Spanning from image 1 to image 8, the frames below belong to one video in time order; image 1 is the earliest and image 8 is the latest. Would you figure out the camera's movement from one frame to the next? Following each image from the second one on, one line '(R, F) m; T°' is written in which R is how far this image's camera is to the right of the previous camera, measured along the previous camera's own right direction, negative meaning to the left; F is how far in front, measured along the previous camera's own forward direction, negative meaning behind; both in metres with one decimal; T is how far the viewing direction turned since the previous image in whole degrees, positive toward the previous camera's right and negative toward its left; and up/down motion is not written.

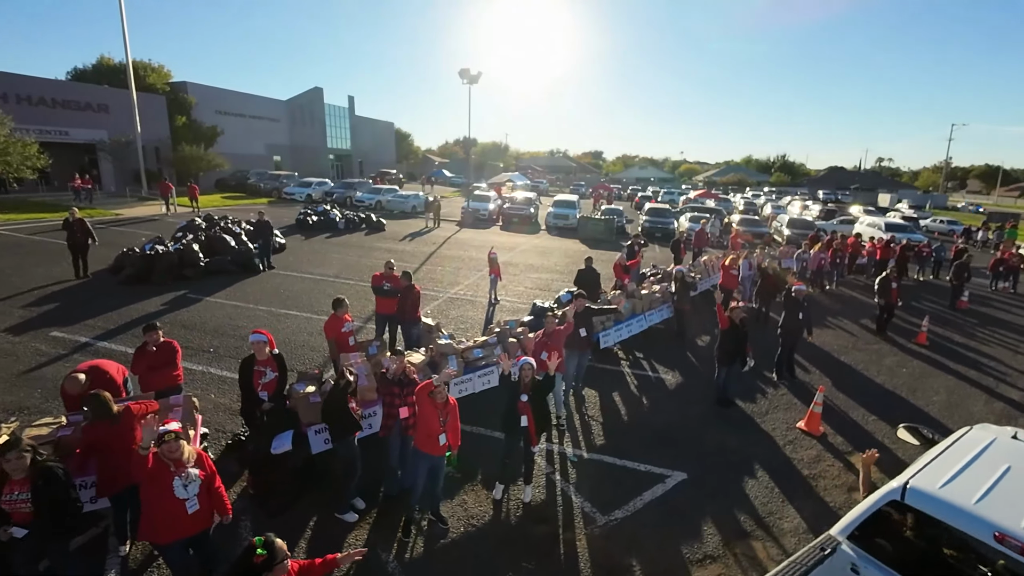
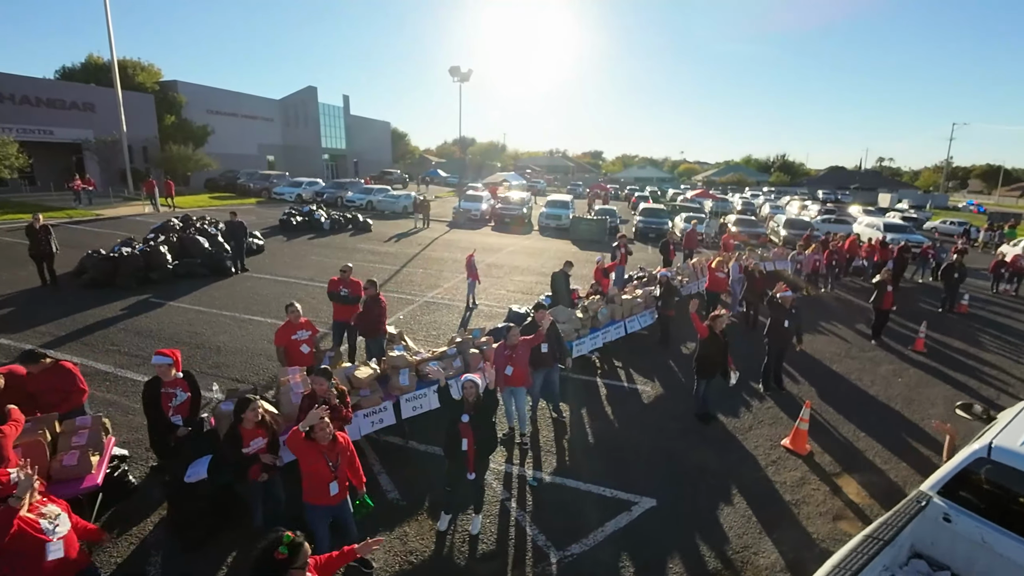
(+0.7, +0.5) m; 0°
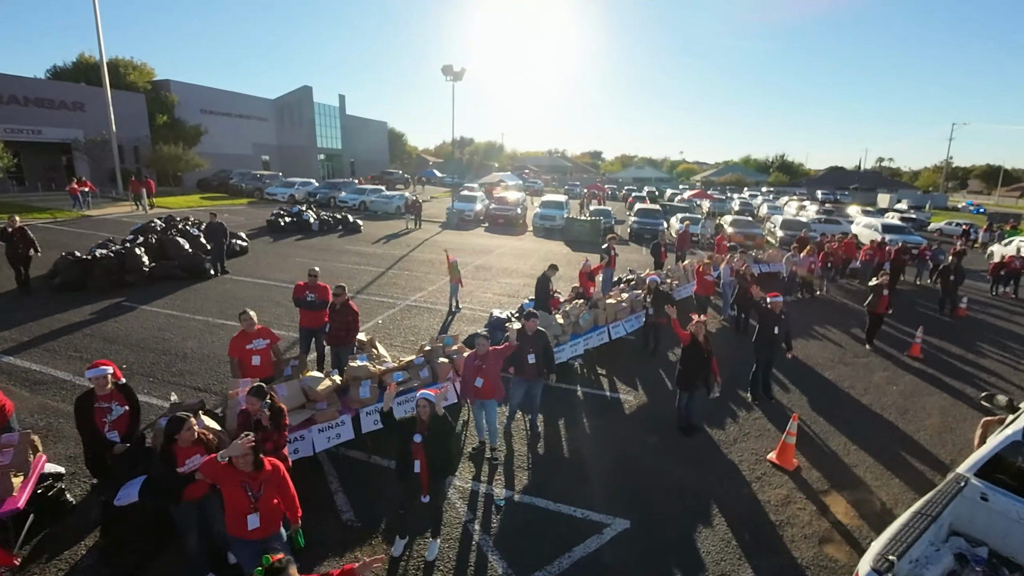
(+0.5, +0.4) m; 0°
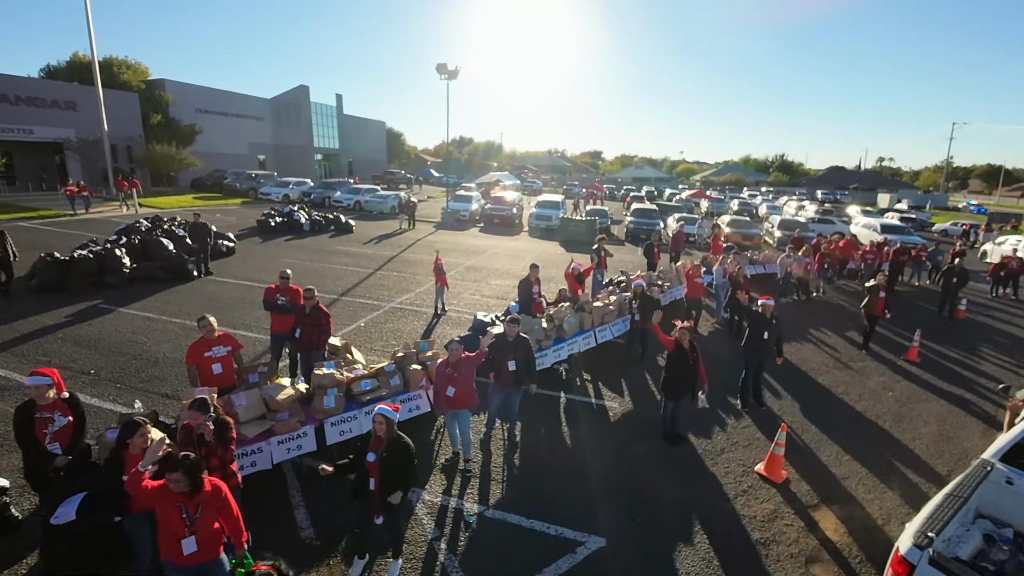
(+0.4, +0.3) m; 0°
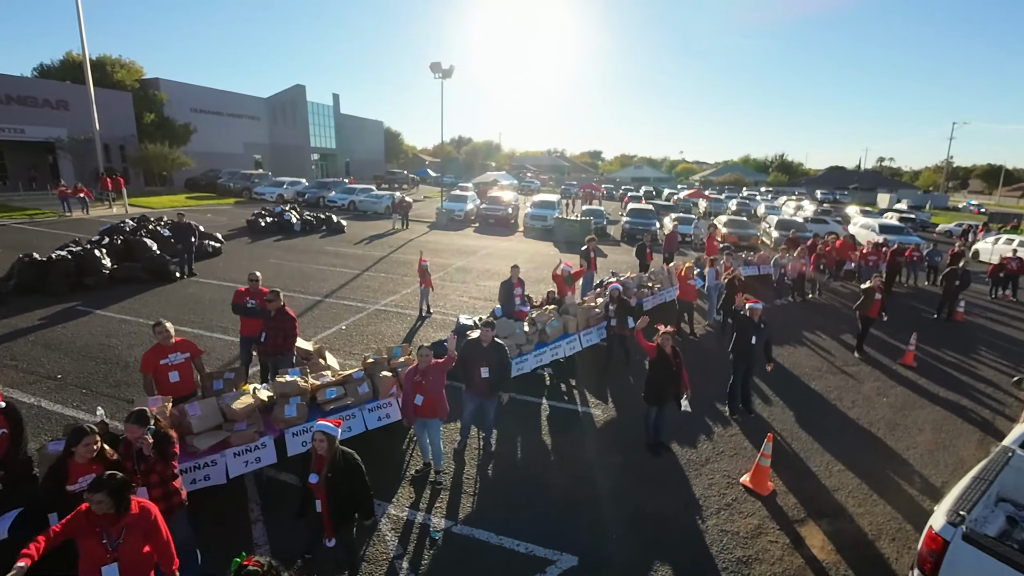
(+0.4, +0.3) m; 0°
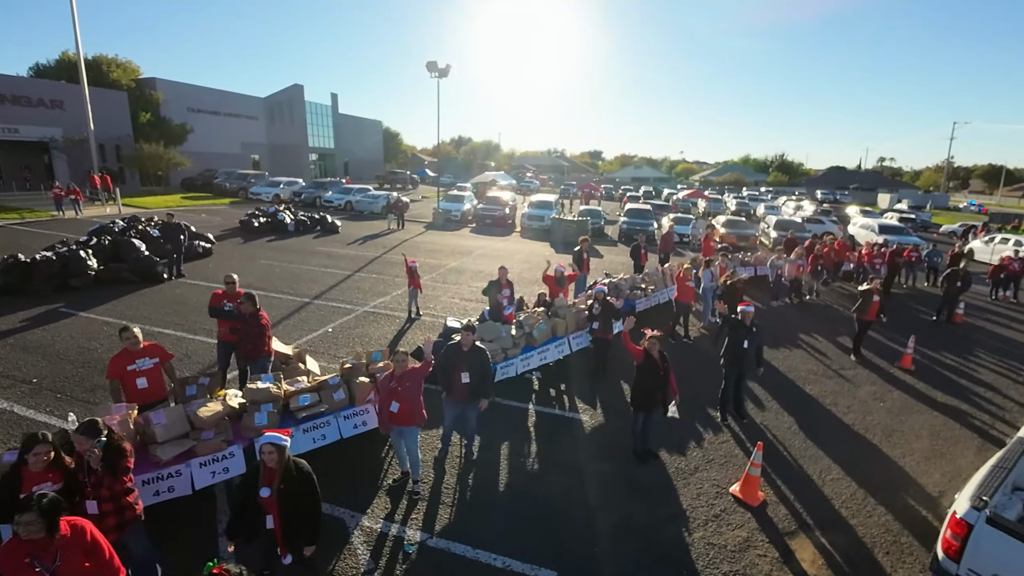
(+0.3, +0.2) m; 0°
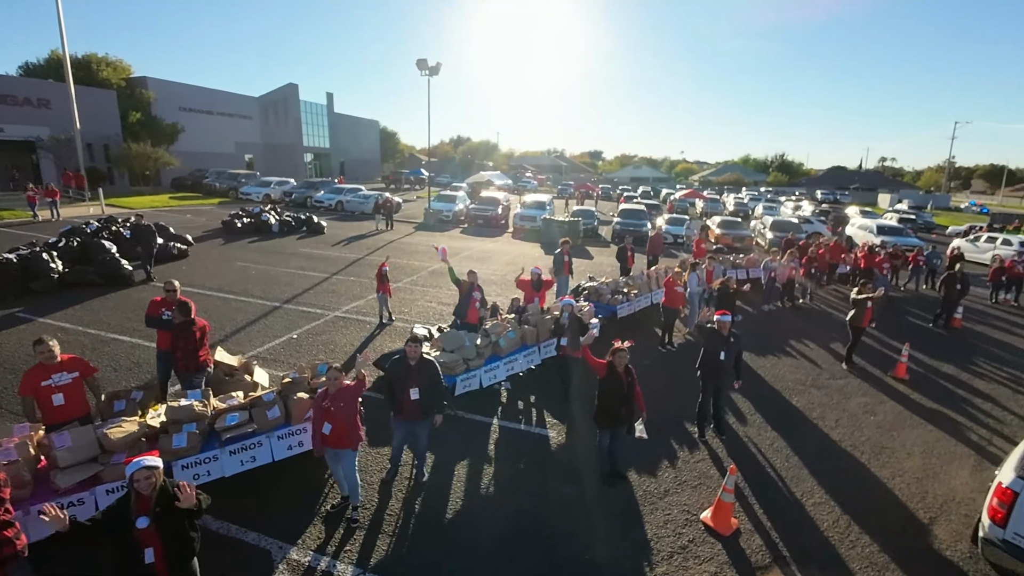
(+0.7, +0.5) m; 0°
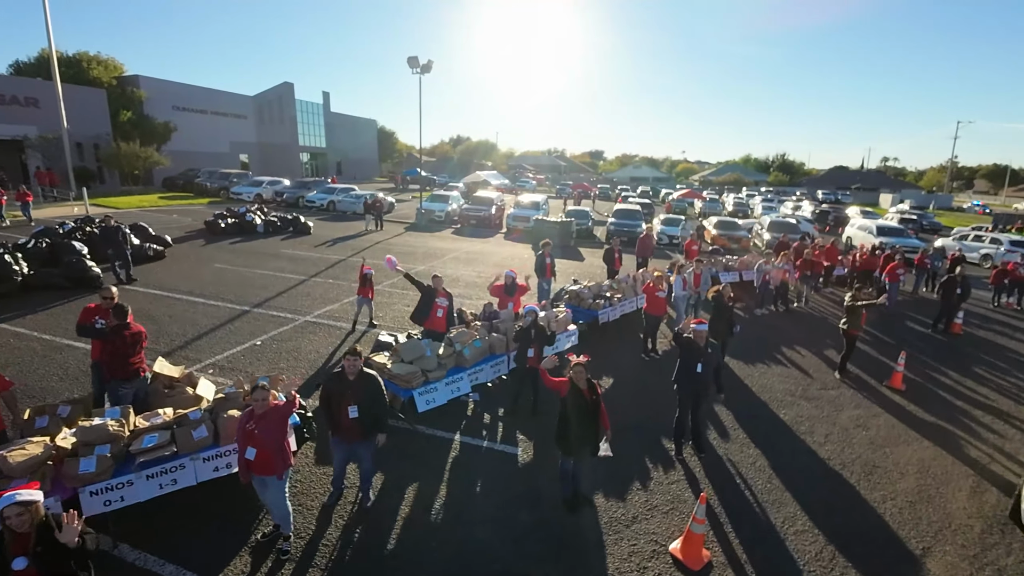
(+0.6, +0.5) m; 0°
